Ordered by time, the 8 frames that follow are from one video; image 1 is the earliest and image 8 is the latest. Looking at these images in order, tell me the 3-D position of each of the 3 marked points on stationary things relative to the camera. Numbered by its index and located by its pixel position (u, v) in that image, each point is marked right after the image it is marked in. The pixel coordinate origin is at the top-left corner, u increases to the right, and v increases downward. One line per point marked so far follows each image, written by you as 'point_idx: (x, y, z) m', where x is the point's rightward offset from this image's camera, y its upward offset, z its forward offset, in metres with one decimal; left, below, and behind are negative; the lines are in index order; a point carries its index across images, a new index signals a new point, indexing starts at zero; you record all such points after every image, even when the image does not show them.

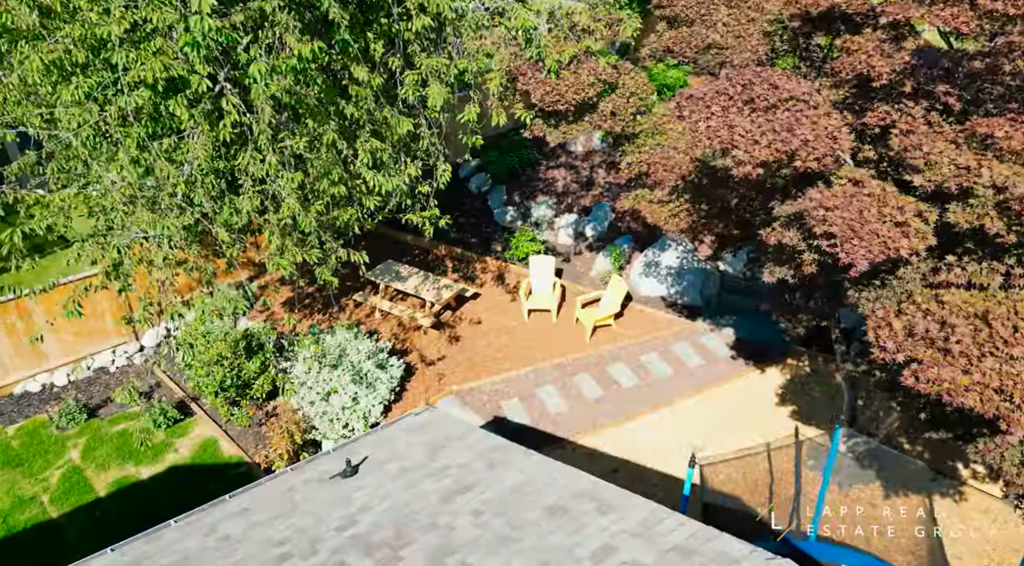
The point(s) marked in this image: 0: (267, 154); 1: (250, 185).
0: (-2.9, +1.6, +9.7) m
1: (-3.2, +1.2, +9.9) m
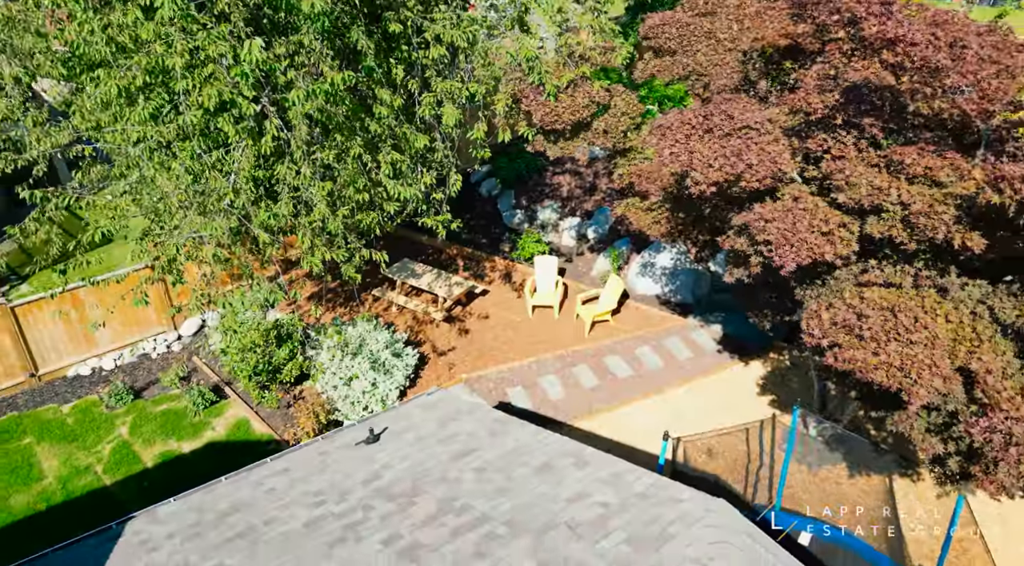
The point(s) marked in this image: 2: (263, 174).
0: (-2.8, +1.6, +11.2) m
1: (-3.1, +1.3, +11.3) m
2: (-3.5, +1.5, +11.5) m
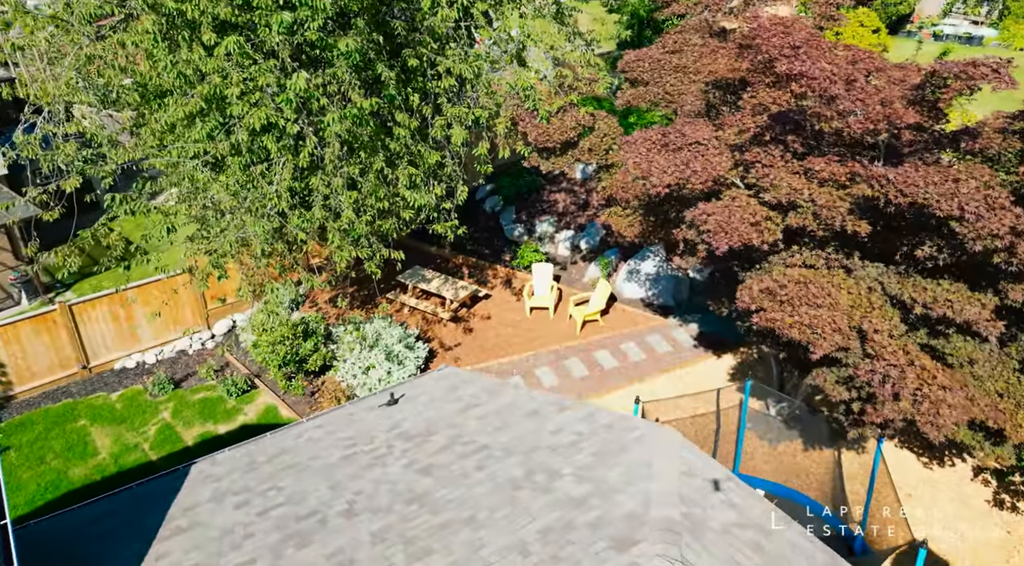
0: (-2.9, +1.7, +13.2) m
1: (-3.2, +1.4, +13.4) m
2: (-3.5, +1.6, +13.5) m
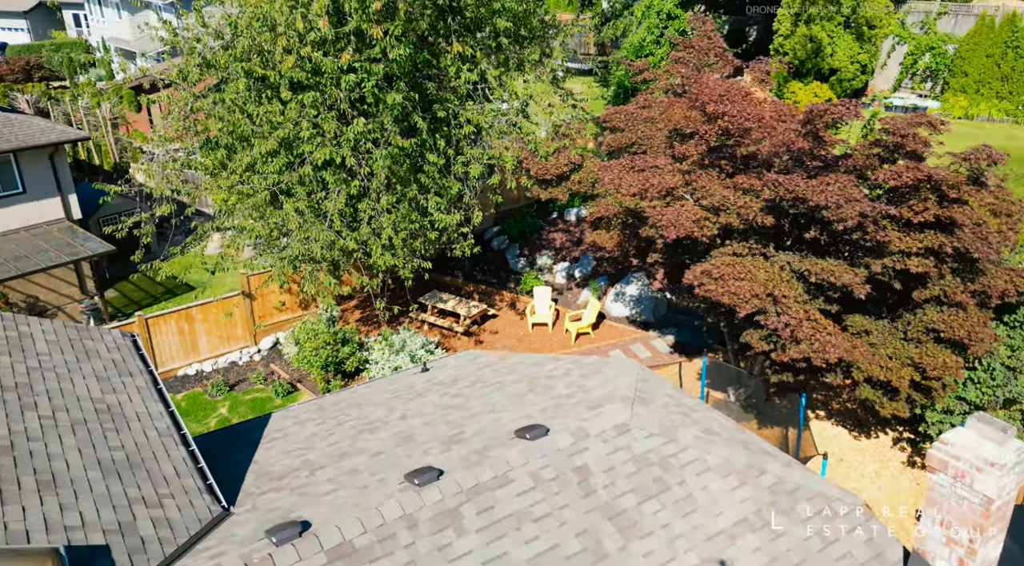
0: (-2.7, +1.7, +16.8) m
1: (-3.0, +1.3, +17.0) m
2: (-3.4, +1.6, +17.1) m
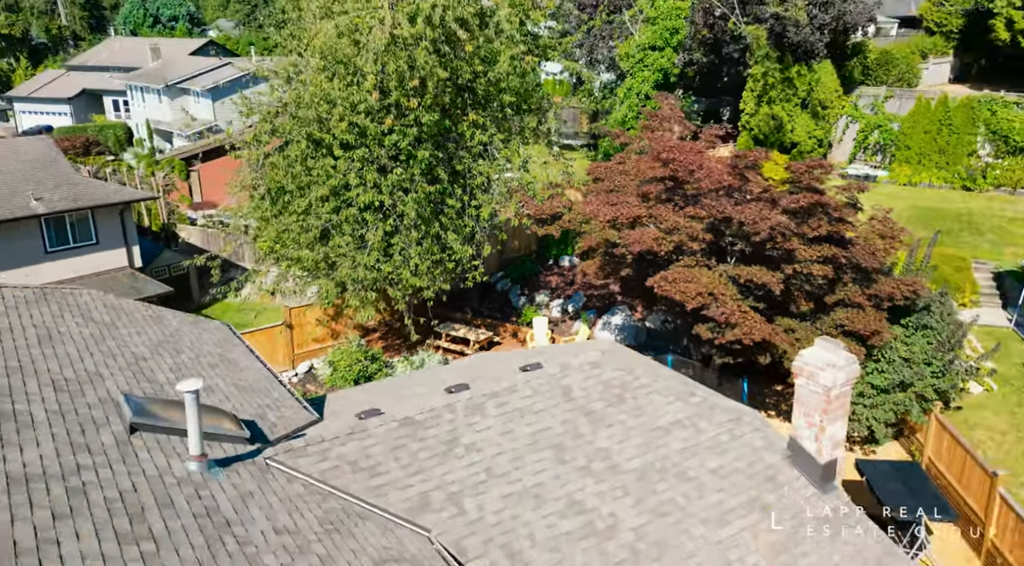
0: (-2.7, +1.2, +21.1) m
1: (-3.0, +0.8, +21.1) m
2: (-3.3, +1.0, +21.4) m
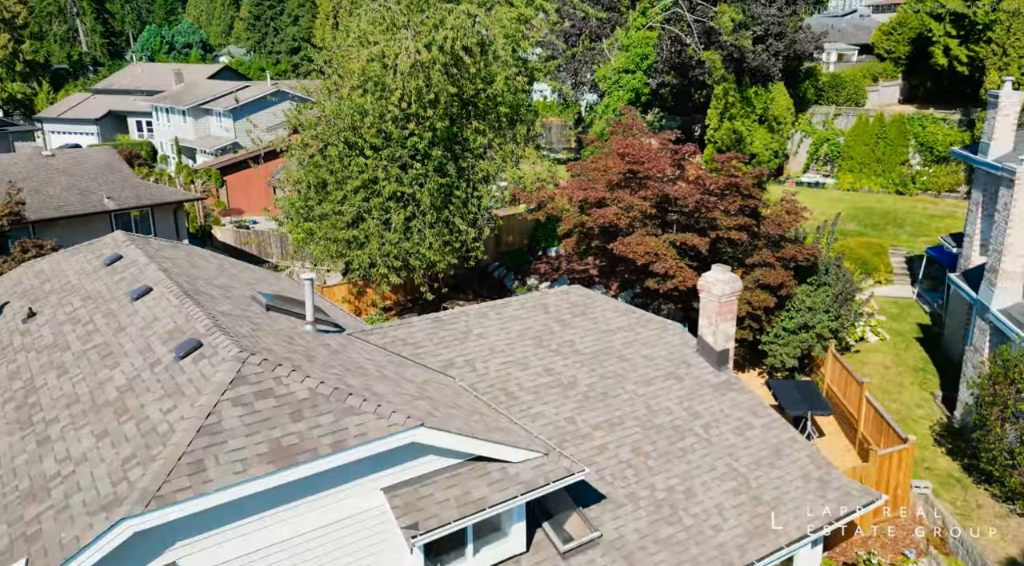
0: (-2.8, +2.0, +26.5) m
1: (-3.1, +1.7, +26.5) m
2: (-3.5, +1.9, +26.7) m
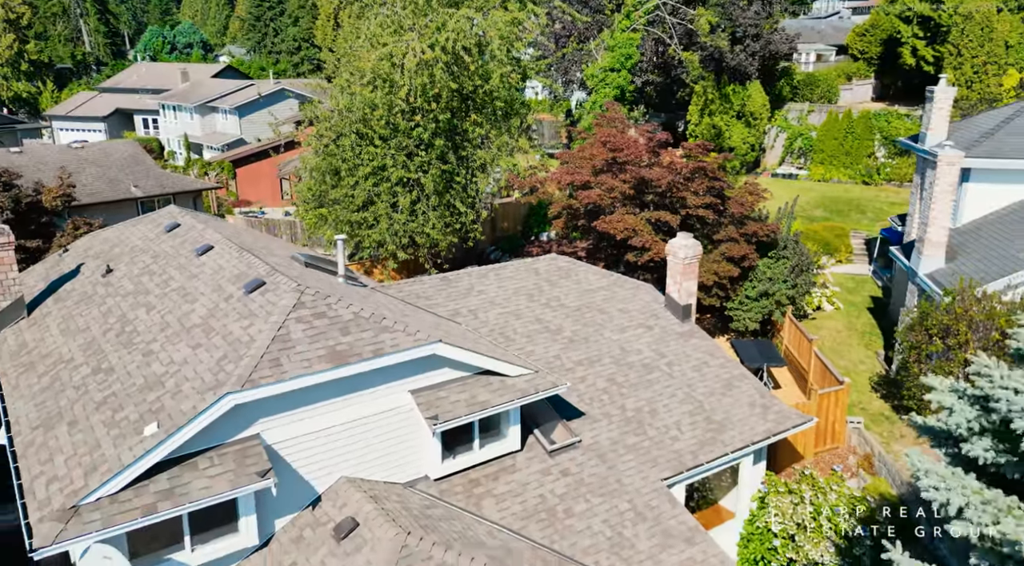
0: (-3.0, +2.9, +29.5) m
1: (-3.3, +2.5, +29.5) m
2: (-3.7, +2.7, +29.7) m
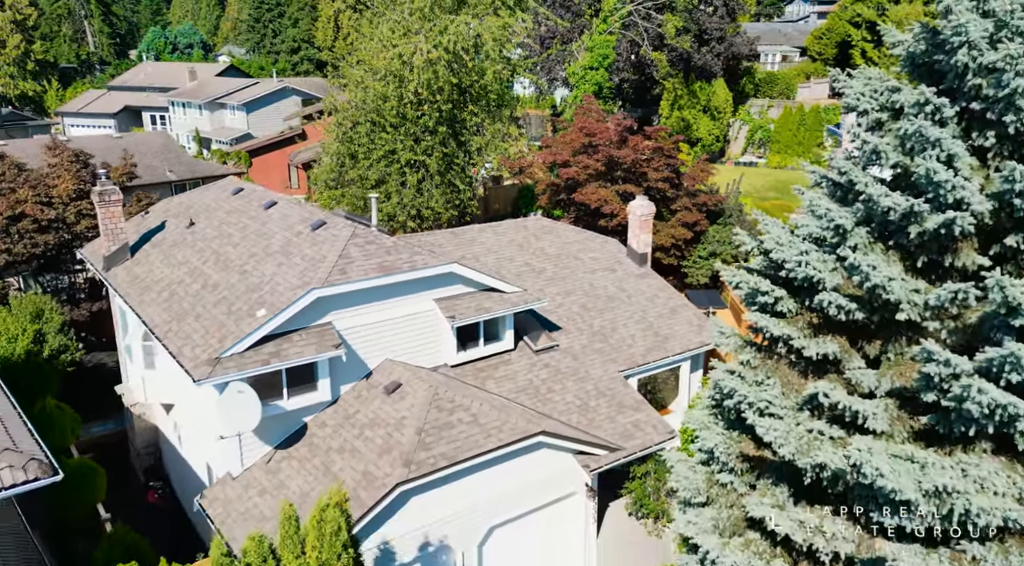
0: (-3.4, +4.3, +34.5) m
1: (-3.7, +3.9, +34.5) m
2: (-4.1, +4.1, +34.7) m
